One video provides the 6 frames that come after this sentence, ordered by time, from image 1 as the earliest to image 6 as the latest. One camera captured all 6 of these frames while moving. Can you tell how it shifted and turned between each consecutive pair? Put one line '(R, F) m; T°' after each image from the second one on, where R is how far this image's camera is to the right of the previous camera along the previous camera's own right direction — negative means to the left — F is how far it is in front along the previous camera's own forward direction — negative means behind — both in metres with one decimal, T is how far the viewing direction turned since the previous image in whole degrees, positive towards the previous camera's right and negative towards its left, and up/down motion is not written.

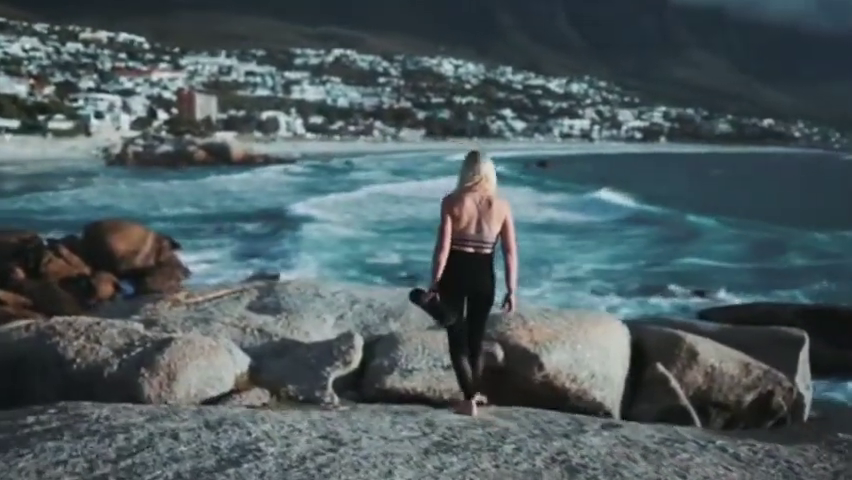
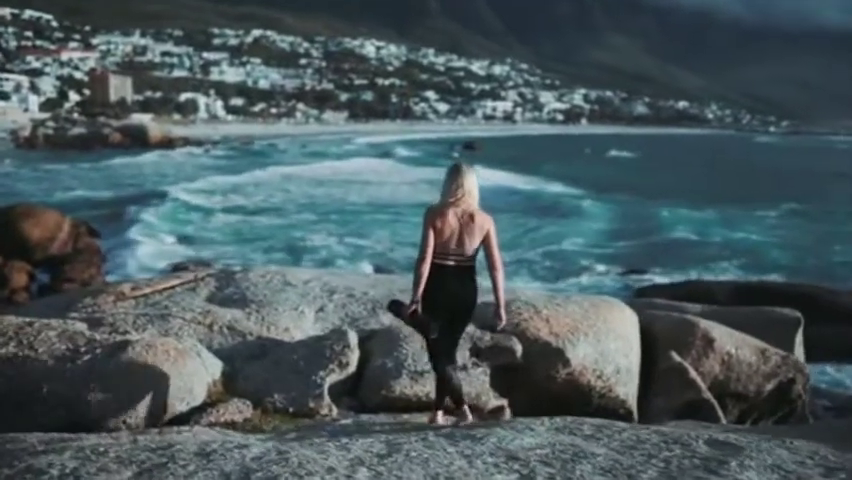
(-0.5, +1.0) m; +5°
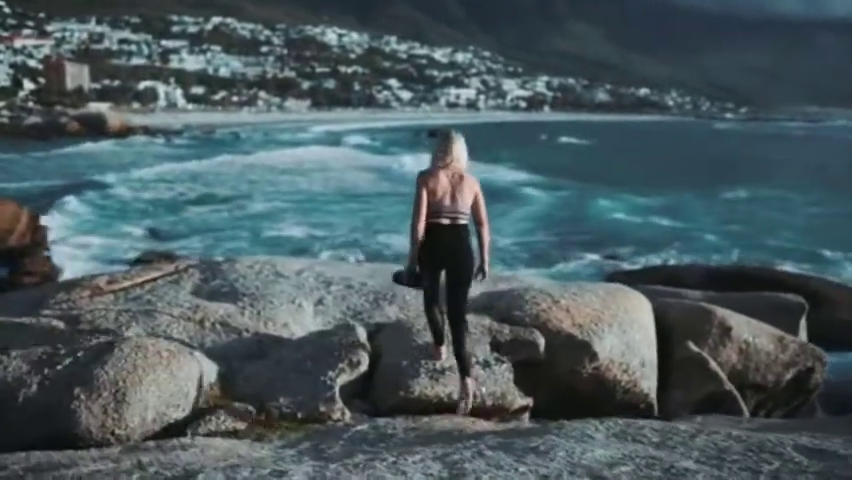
(-0.3, +0.5) m; +2°
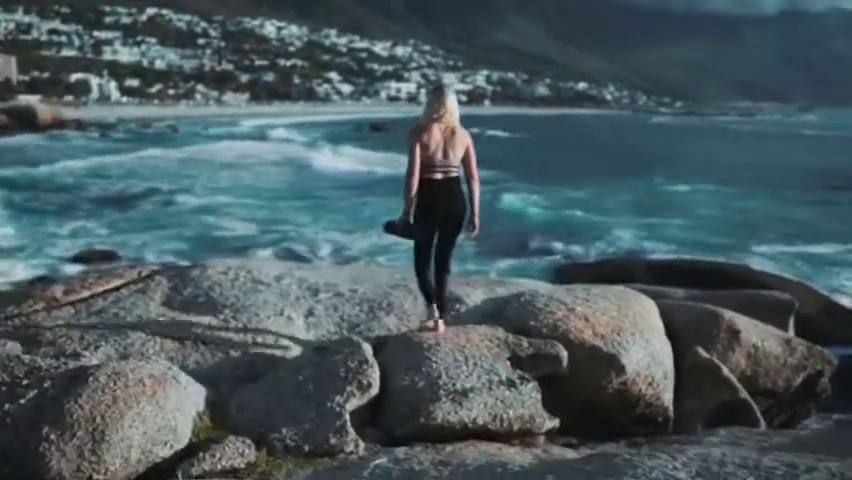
(-0.4, +0.5) m; +4°
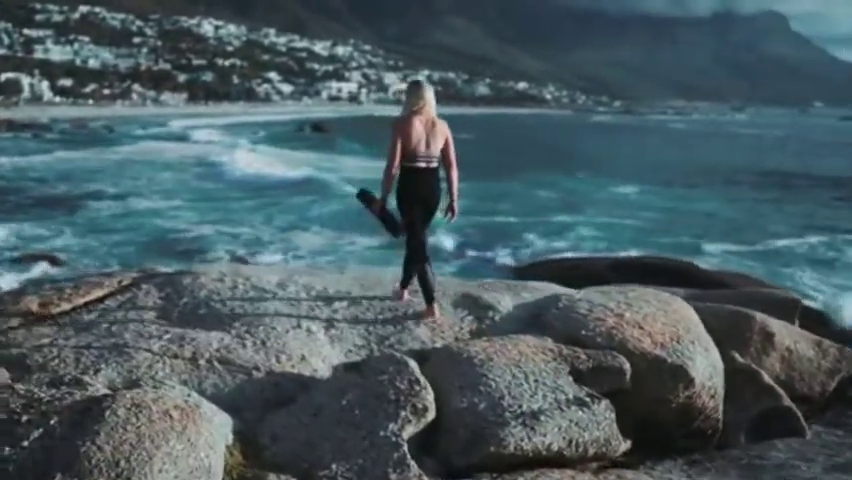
(-0.5, +0.5) m; +4°
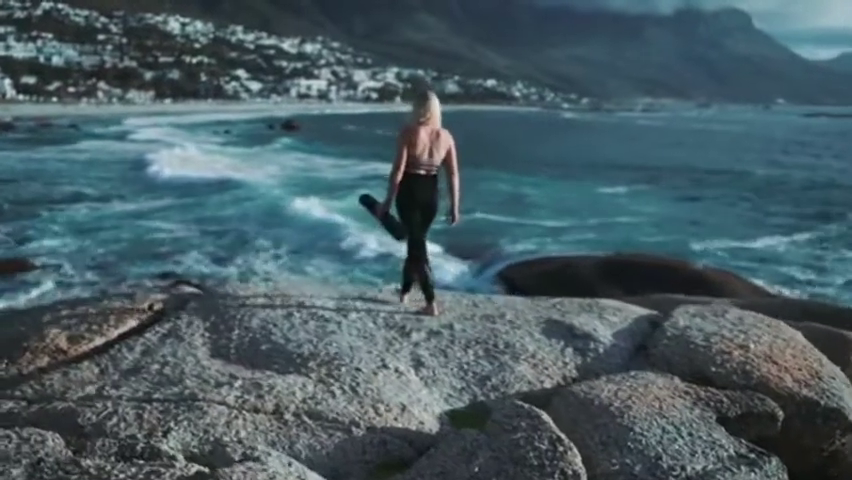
(-0.6, +0.6) m; +2°
